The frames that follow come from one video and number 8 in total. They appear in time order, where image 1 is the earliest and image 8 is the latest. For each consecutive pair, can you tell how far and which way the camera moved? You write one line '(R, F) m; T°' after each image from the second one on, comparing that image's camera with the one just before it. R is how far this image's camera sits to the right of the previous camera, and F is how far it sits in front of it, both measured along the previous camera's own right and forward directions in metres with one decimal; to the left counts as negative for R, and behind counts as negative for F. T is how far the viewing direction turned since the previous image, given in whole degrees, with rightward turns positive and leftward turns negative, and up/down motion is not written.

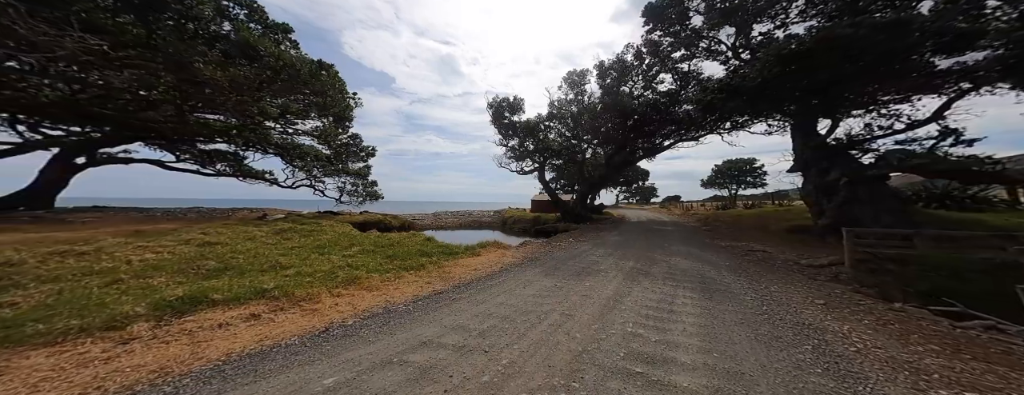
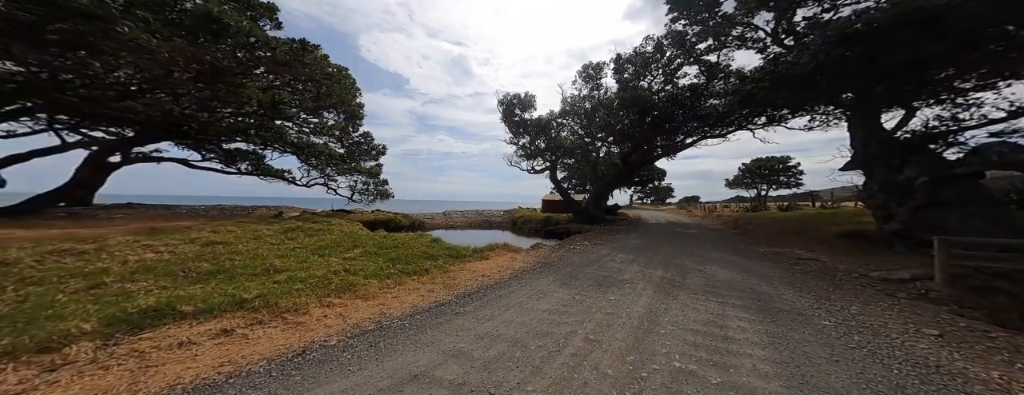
(0.0, +0.6) m; -3°
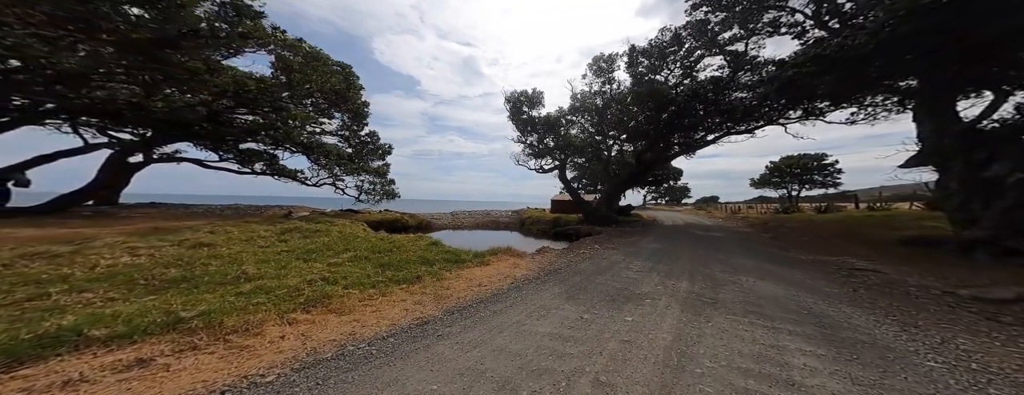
(+0.2, +0.7) m; -2°
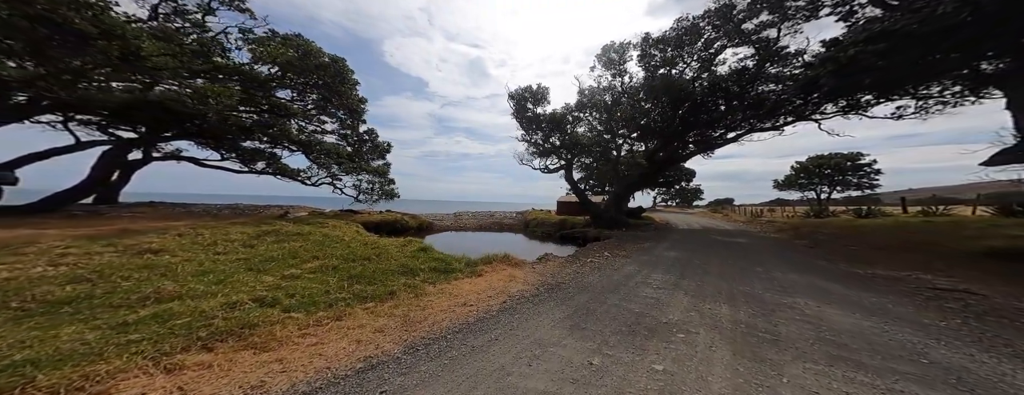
(+0.2, +1.0) m; -1°
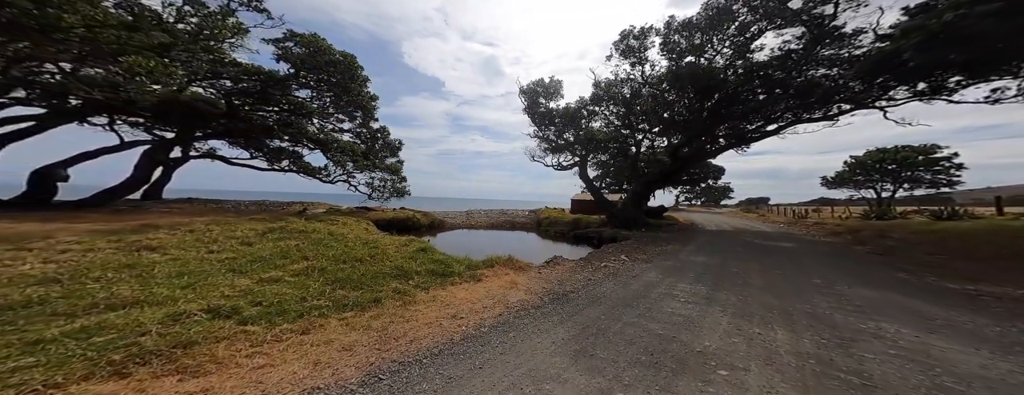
(+0.3, +0.6) m; -4°
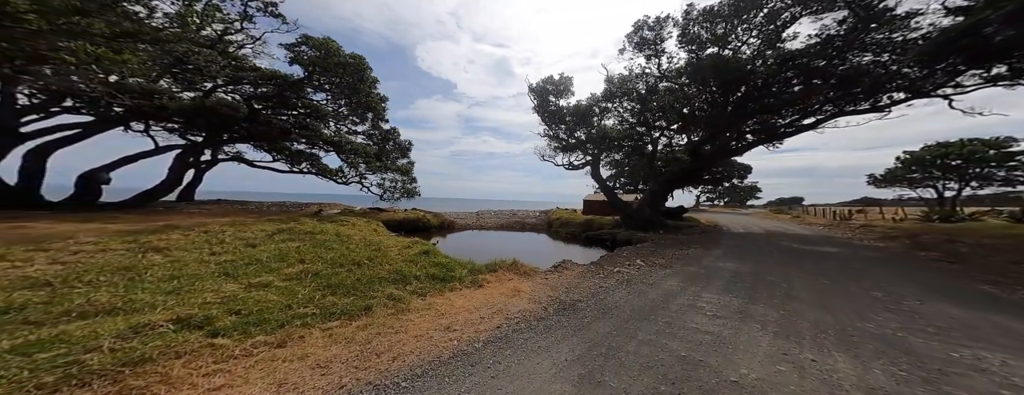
(+0.2, +0.4) m; -3°
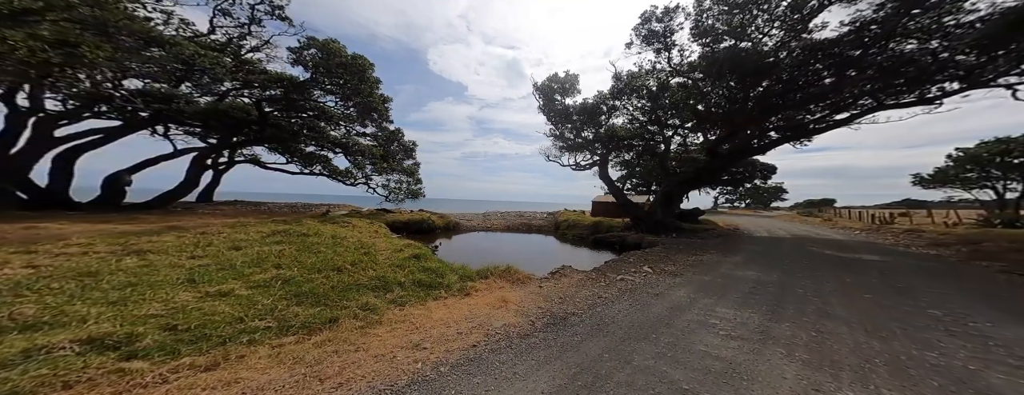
(+0.4, +0.5) m; -3°
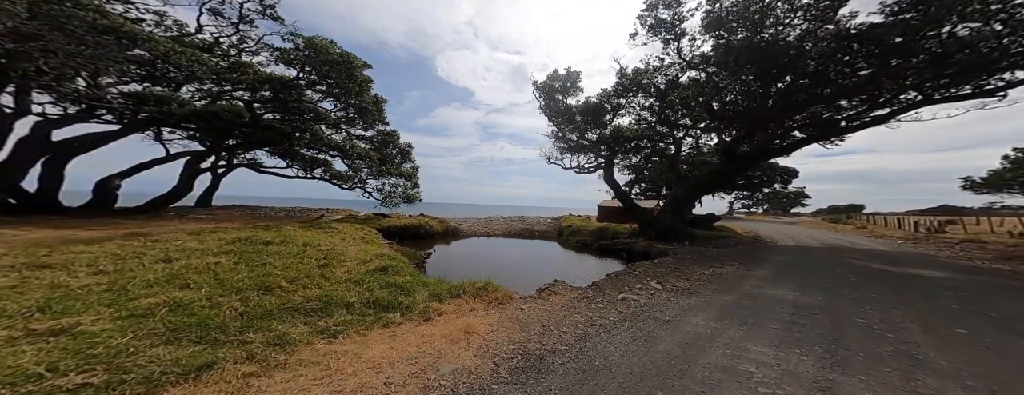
(+0.6, +1.0) m; -2°
